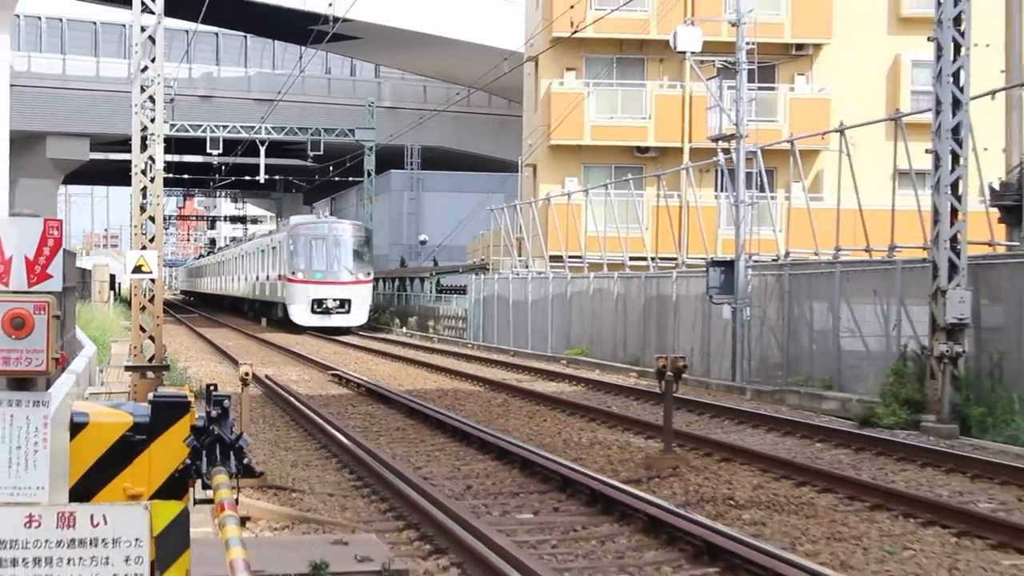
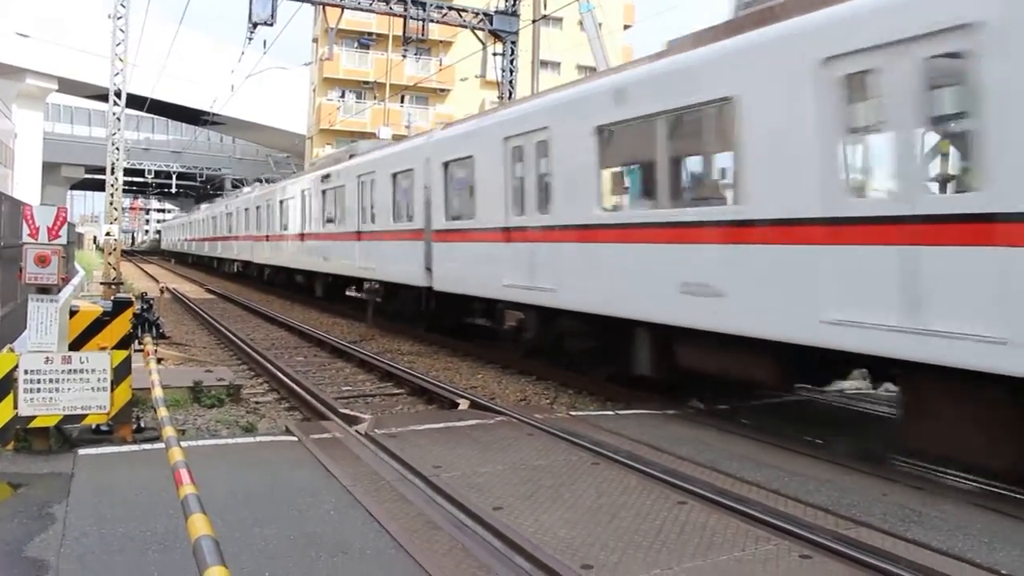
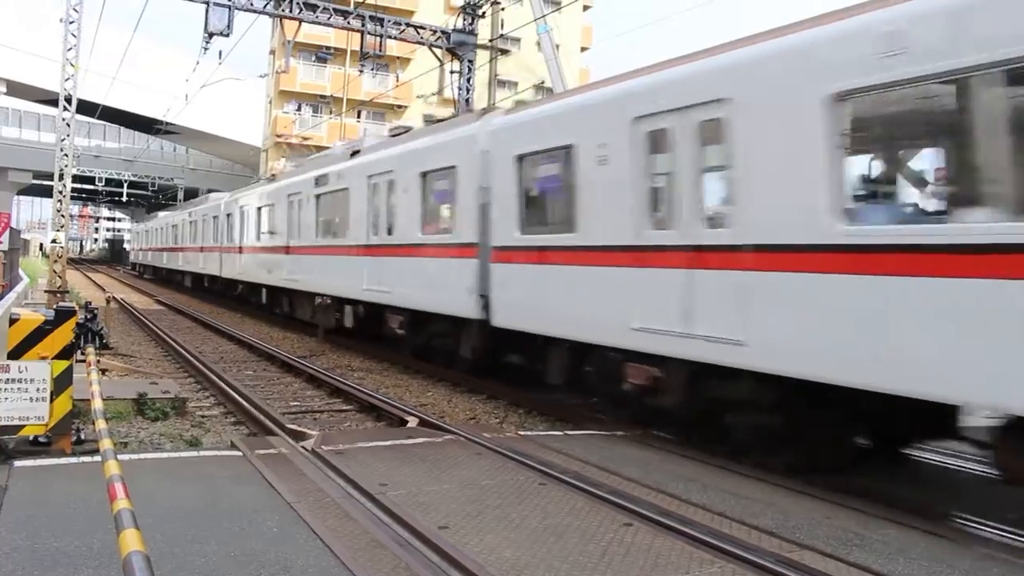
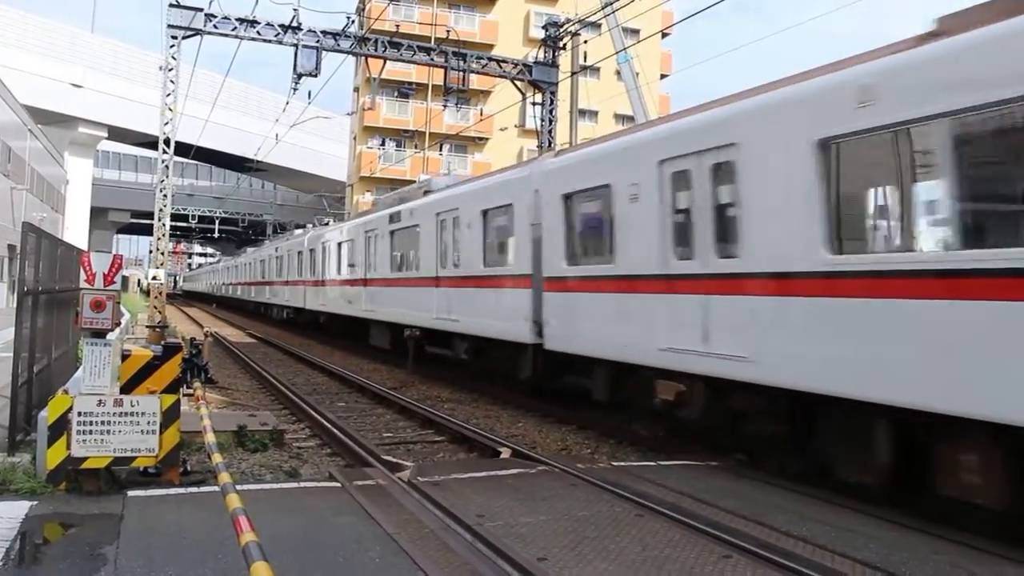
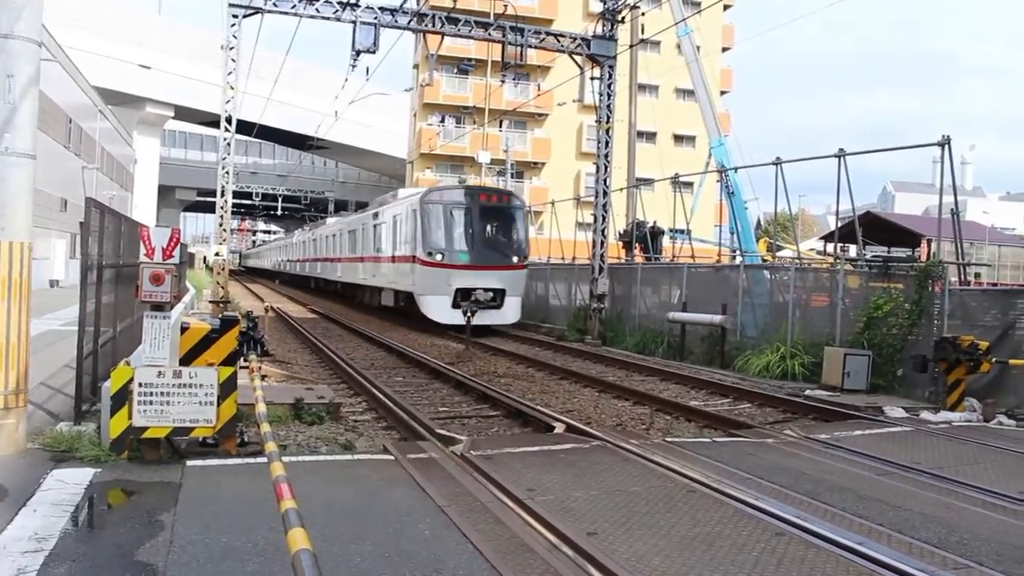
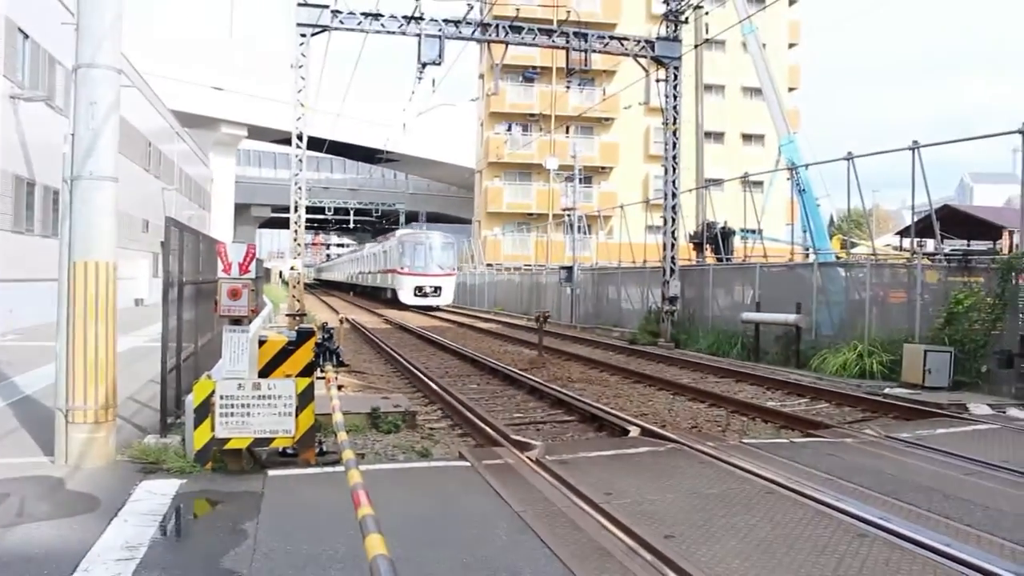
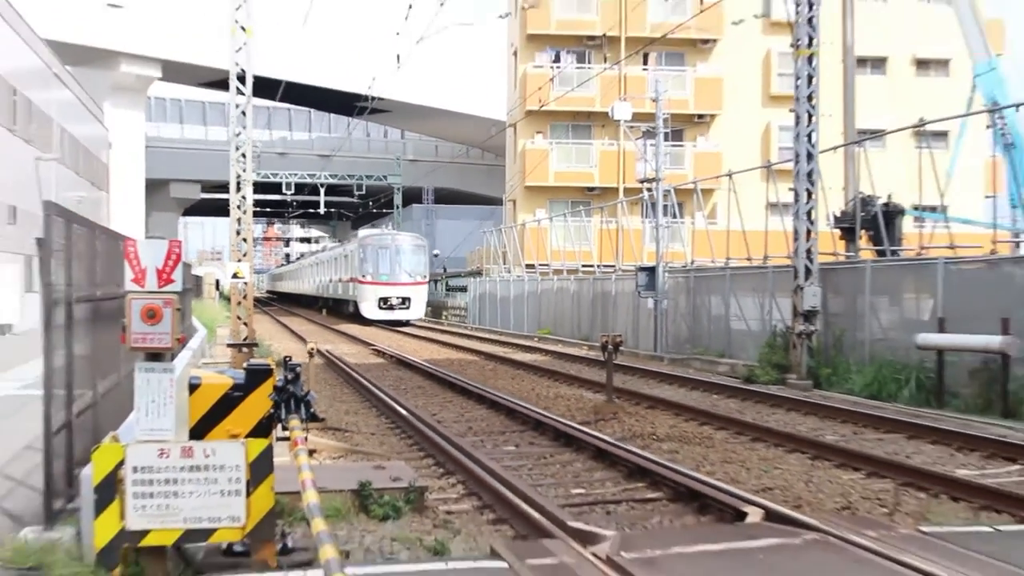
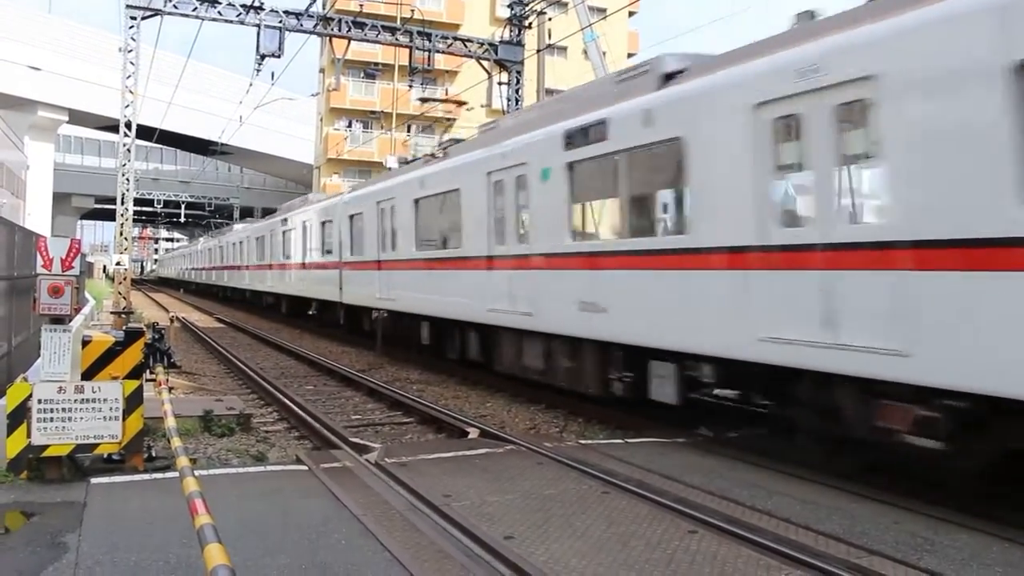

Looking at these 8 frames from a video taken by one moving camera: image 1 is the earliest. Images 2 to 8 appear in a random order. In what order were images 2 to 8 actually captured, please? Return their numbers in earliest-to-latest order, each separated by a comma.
7, 6, 5, 4, 8, 2, 3
